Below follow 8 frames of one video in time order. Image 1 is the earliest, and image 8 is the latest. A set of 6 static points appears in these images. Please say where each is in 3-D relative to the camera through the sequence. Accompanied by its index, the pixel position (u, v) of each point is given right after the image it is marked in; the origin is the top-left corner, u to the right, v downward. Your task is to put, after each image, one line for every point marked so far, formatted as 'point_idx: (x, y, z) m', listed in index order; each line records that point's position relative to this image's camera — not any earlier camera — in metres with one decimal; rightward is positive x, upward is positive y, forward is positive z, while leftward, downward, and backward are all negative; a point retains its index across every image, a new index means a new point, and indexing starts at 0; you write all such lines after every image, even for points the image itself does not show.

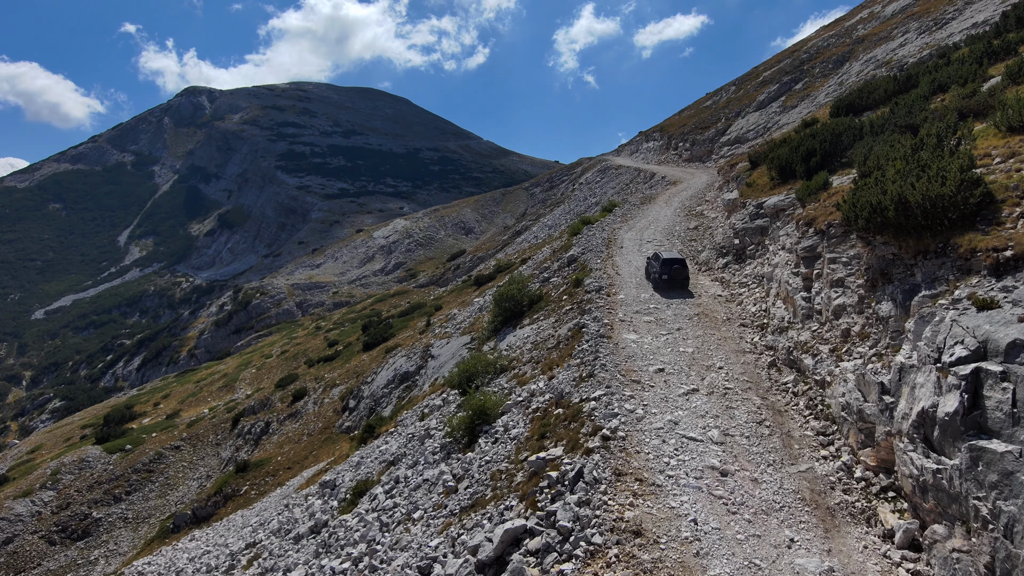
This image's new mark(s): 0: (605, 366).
0: (+2.2, -1.8, +15.0) m
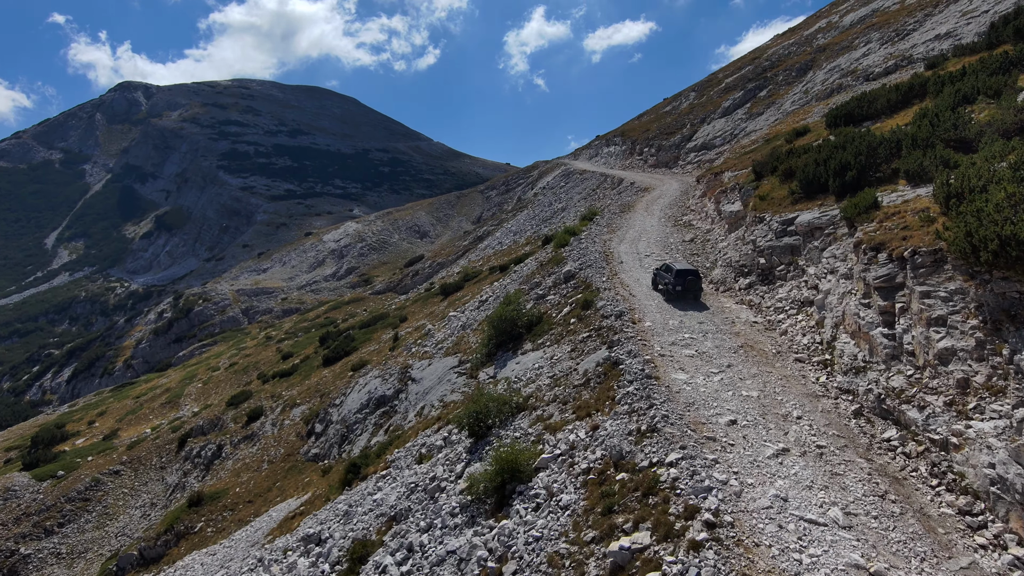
0: (+3.1, -2.6, +12.8) m
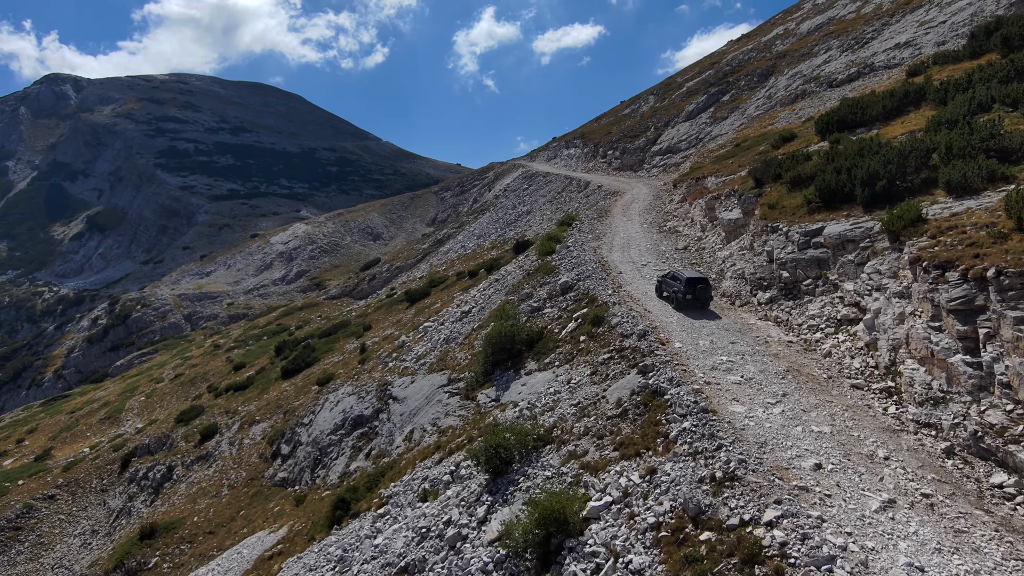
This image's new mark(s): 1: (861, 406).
0: (+4.1, -3.0, +11.3) m
1: (+7.3, -2.5, +13.6) m
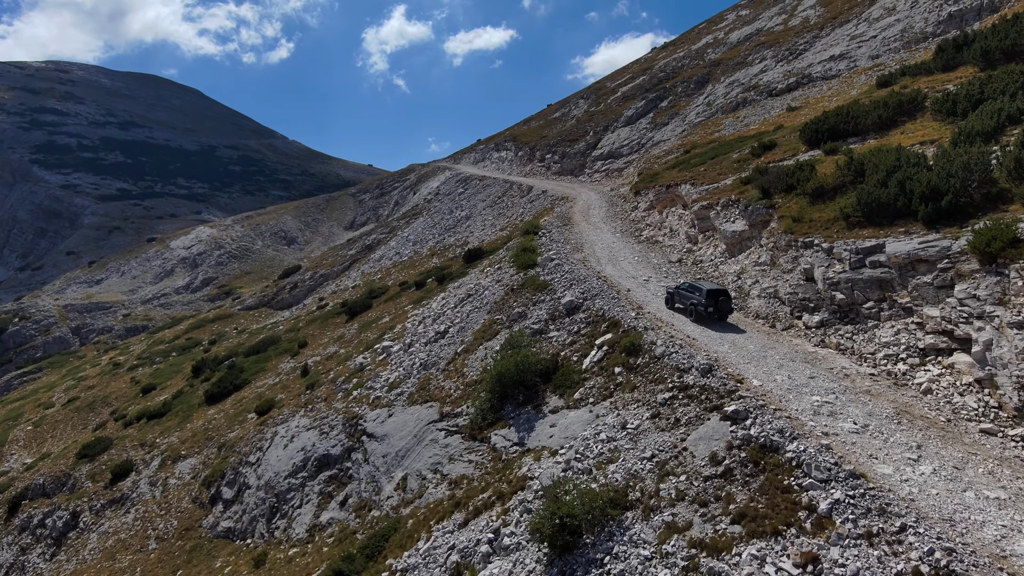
0: (+6.2, -3.7, +9.1) m
1: (+9.1, -3.1, +11.8) m
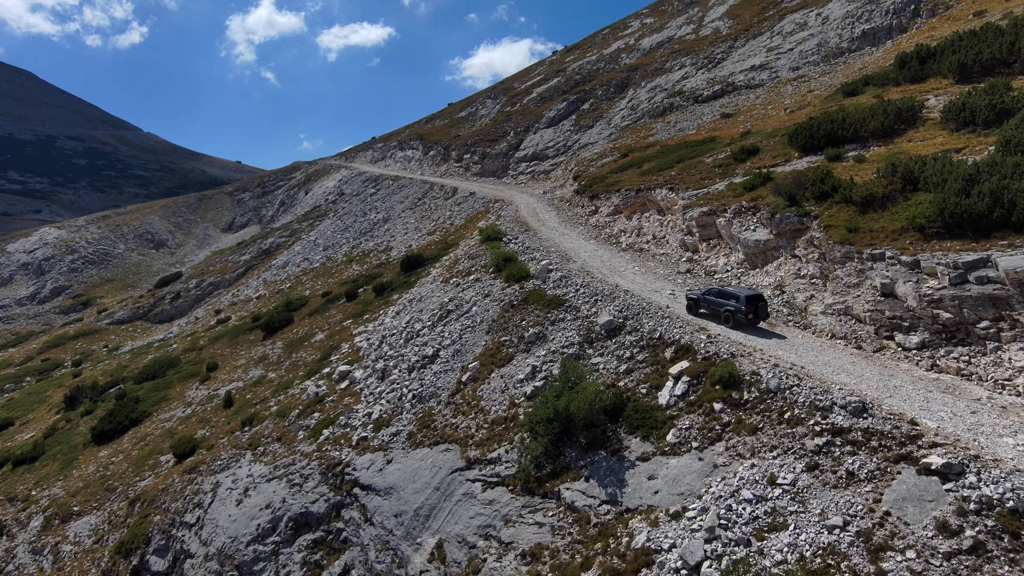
0: (+10.0, -4.2, +7.1) m
1: (+12.3, -3.5, +10.4) m
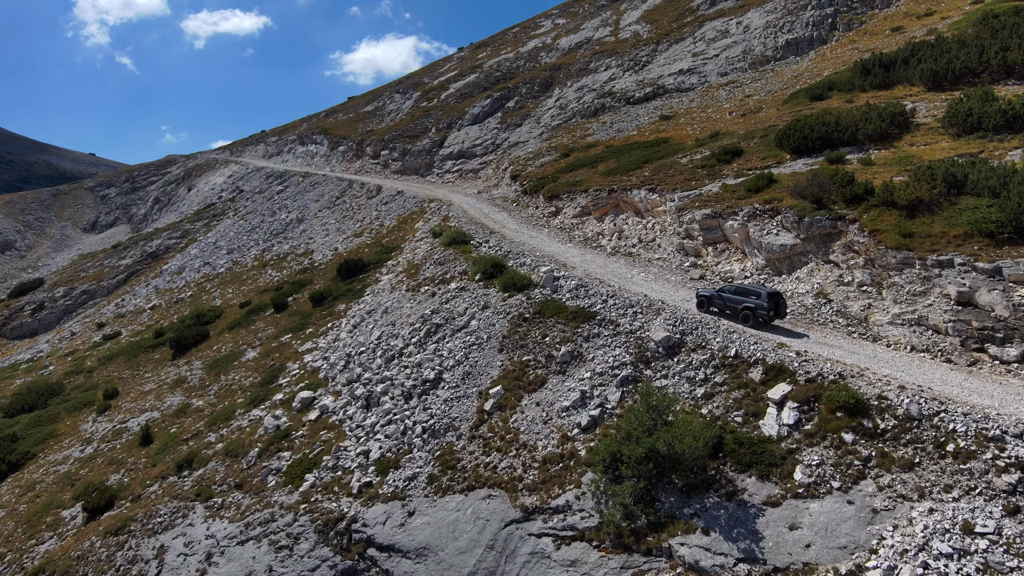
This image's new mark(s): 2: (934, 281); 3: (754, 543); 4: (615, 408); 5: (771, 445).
0: (+13.7, -4.4, +6.1) m
1: (+15.4, -3.7, +9.8) m
2: (+12.1, +0.2, +18.7) m
3: (+4.8, -5.1, +13.1) m
4: (+2.8, -3.3, +17.7) m
5: (+5.8, -3.5, +14.7) m
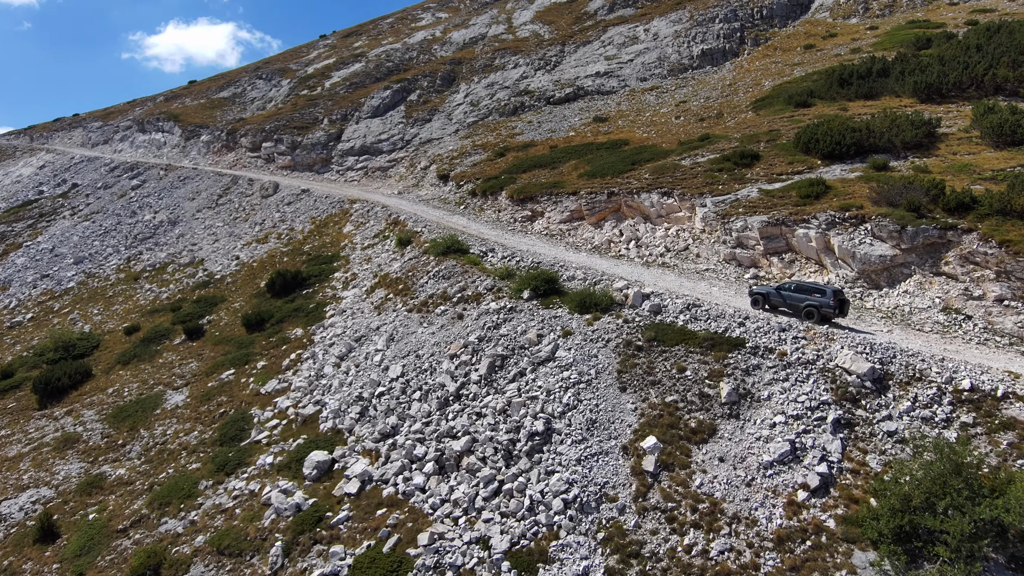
0: (+20.8, -4.6, +6.0) m
1: (+21.5, -4.0, +9.9) m
2: (+16.0, -0.2, +17.7) m
3: (+10.5, -5.6, +10.4) m
4: (+7.3, -3.8, +14.3) m
5: (+11.0, -4.0, +12.2) m
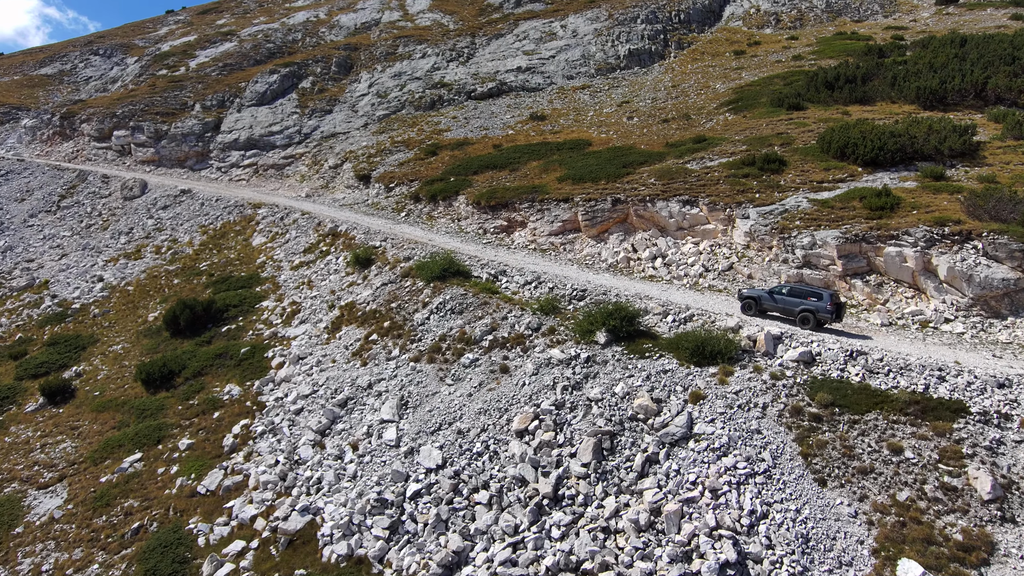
0: (+26.0, -5.2, +5.1) m
1: (+25.7, -4.6, +9.1) m
2: (+18.5, -0.9, +15.4) m
3: (+14.9, -6.4, +7.0) m
4: (+10.9, -4.7, +10.1) m
5: (+15.0, -4.8, +8.9) m
